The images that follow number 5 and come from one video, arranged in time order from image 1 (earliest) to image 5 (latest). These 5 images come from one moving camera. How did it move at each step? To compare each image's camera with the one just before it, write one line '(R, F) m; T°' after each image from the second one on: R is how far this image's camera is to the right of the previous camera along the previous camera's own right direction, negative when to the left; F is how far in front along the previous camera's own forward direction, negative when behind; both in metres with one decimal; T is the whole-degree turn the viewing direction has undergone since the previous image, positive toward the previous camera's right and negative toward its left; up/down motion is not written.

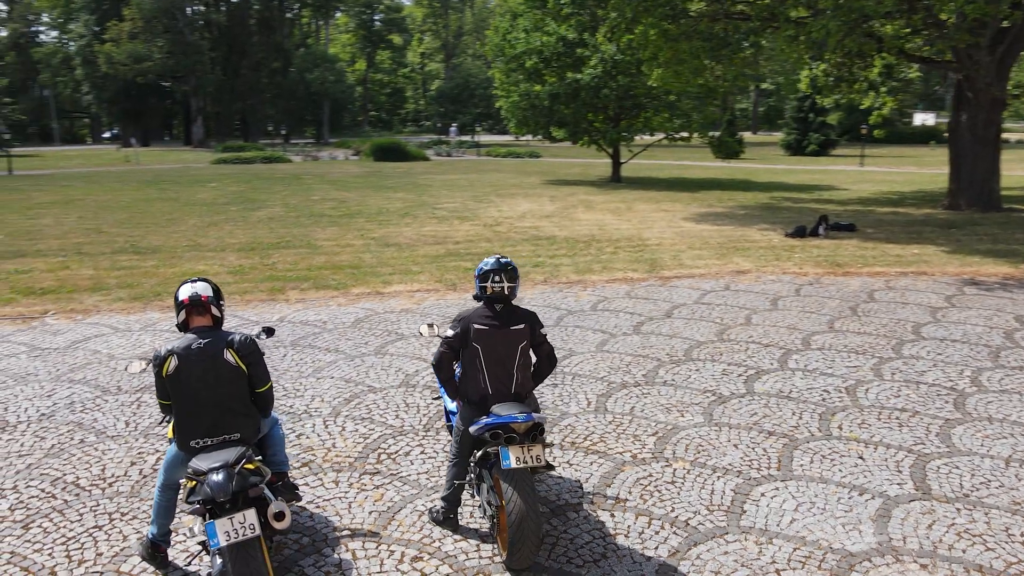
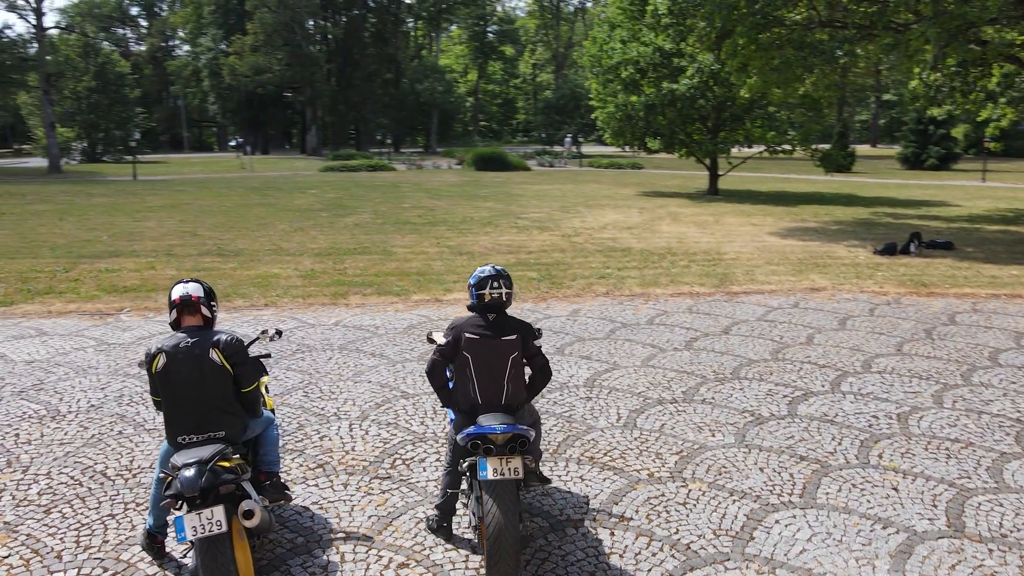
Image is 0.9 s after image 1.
(+0.5, +0.1) m; -7°
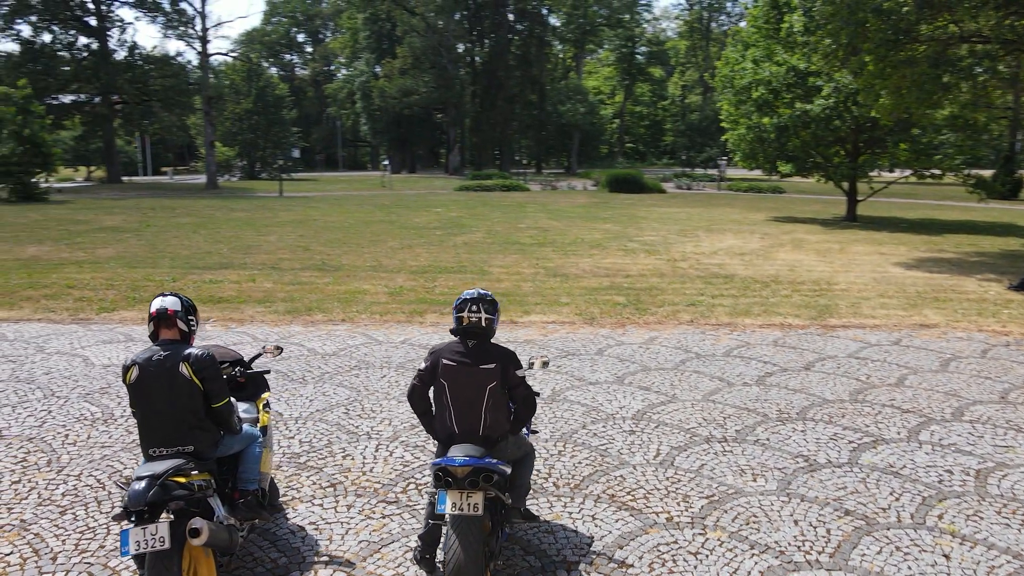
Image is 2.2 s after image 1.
(+0.7, +0.3) m; -9°
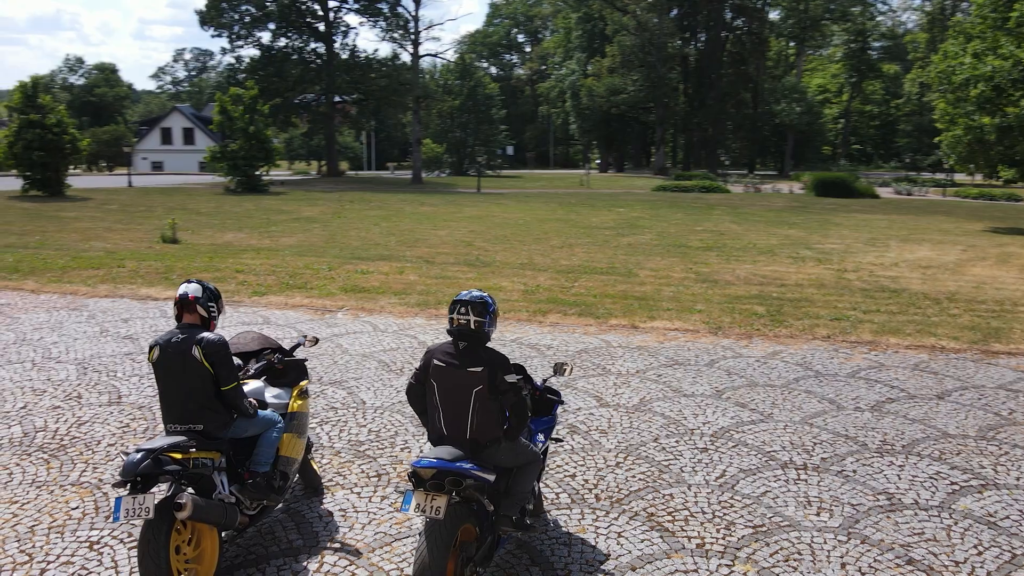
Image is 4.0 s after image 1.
(+0.9, +0.2) m; -14°
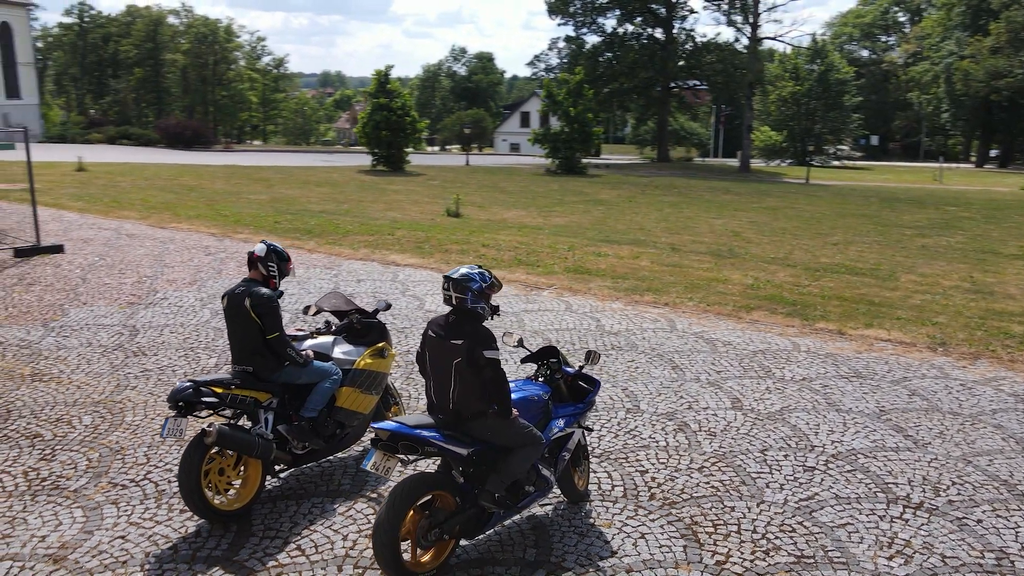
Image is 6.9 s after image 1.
(+1.6, +0.3) m; -22°
